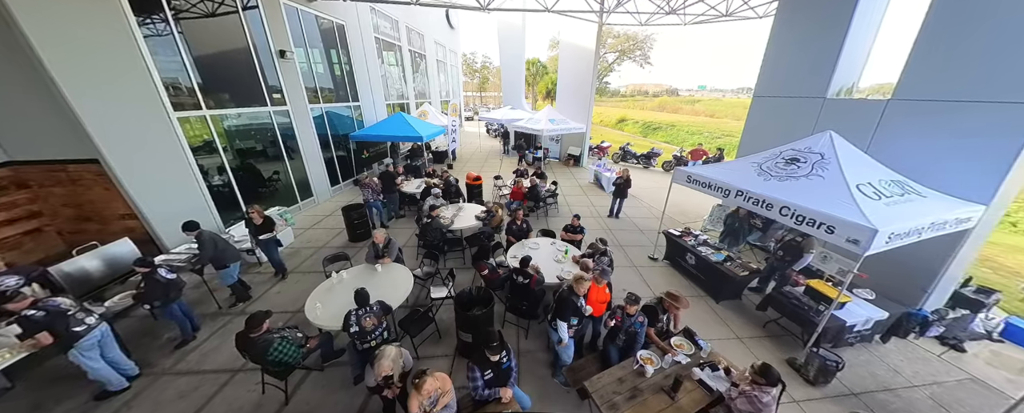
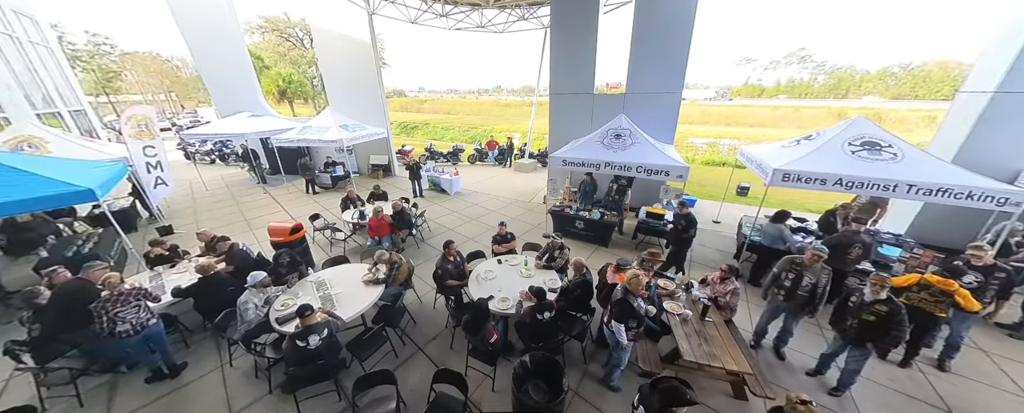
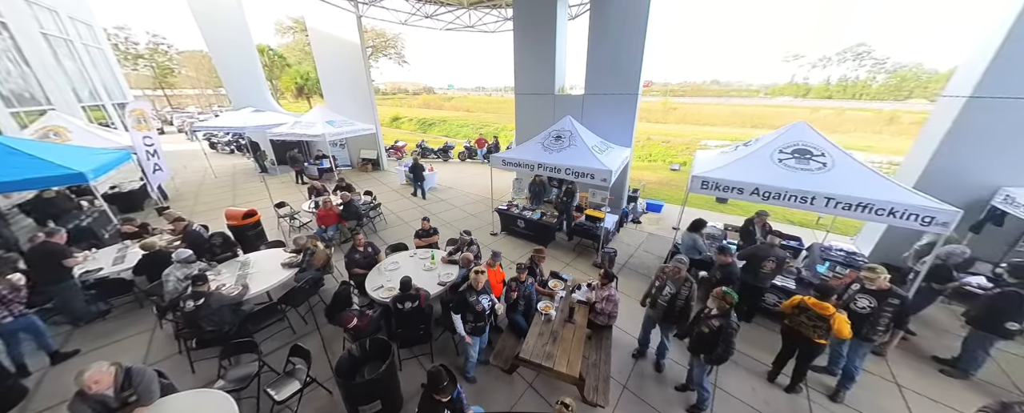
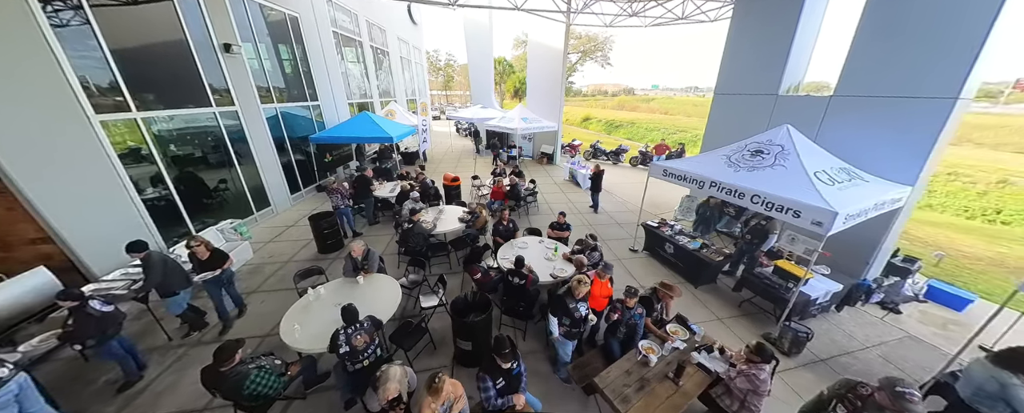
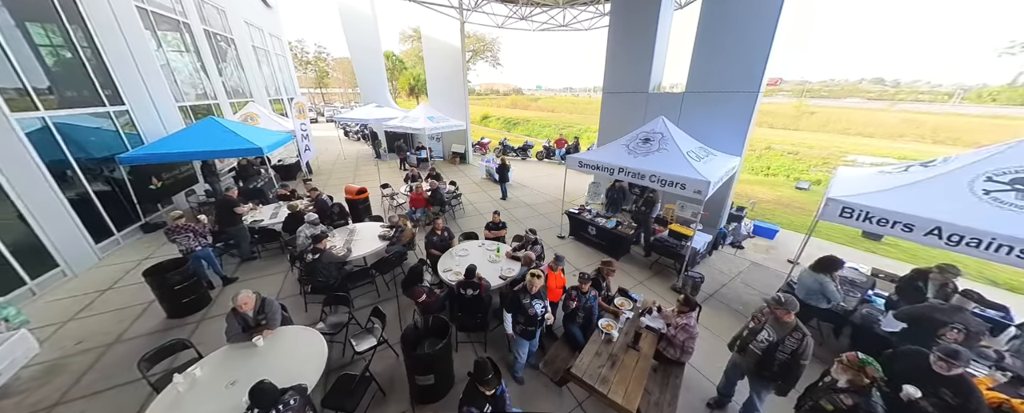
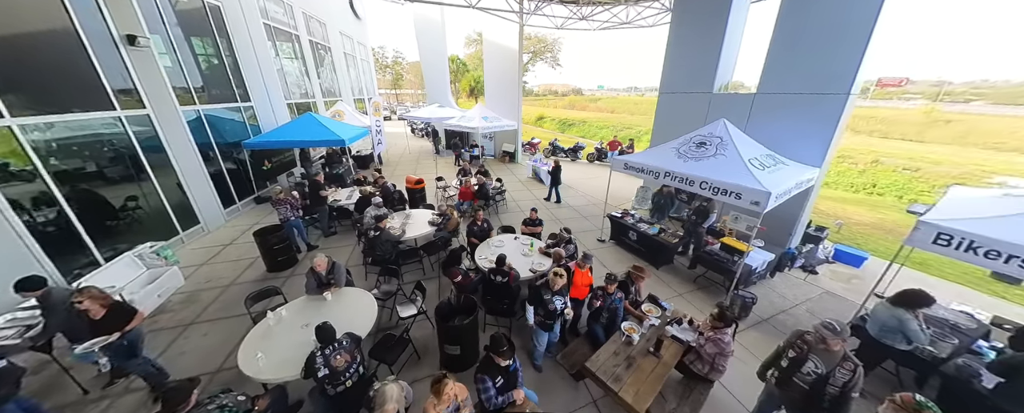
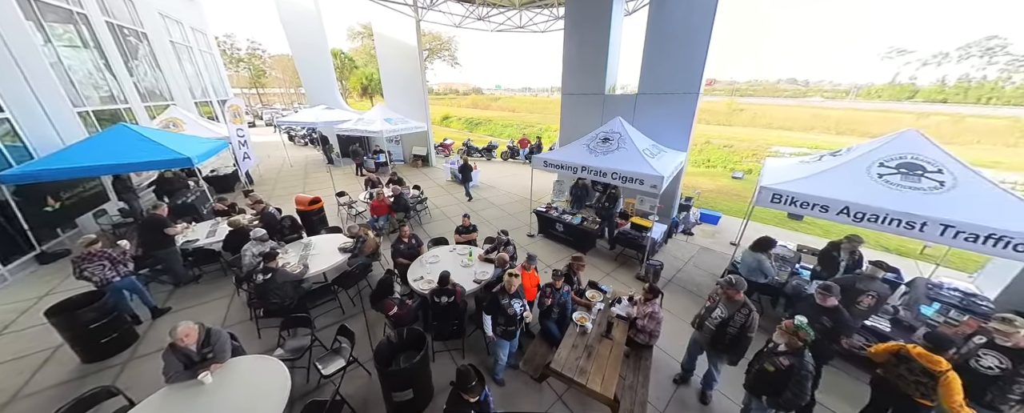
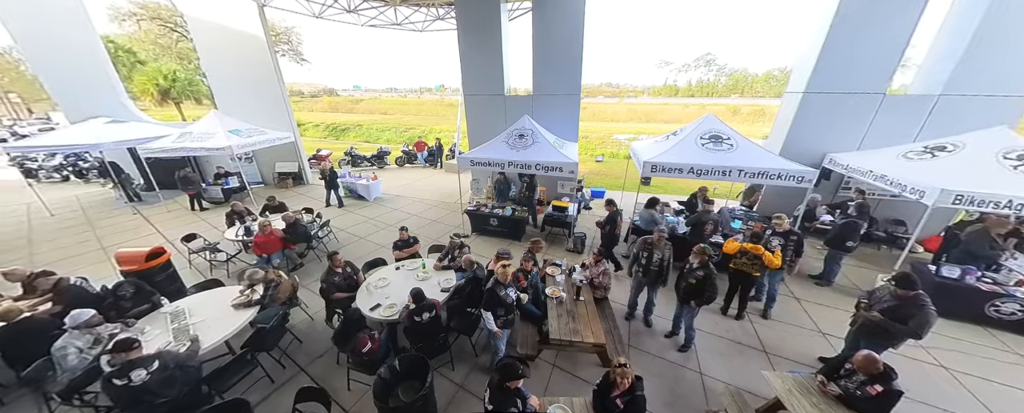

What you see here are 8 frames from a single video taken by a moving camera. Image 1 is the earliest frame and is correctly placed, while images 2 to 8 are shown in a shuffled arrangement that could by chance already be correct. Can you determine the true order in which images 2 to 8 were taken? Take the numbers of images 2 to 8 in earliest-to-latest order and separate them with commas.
4, 6, 5, 7, 3, 8, 2
